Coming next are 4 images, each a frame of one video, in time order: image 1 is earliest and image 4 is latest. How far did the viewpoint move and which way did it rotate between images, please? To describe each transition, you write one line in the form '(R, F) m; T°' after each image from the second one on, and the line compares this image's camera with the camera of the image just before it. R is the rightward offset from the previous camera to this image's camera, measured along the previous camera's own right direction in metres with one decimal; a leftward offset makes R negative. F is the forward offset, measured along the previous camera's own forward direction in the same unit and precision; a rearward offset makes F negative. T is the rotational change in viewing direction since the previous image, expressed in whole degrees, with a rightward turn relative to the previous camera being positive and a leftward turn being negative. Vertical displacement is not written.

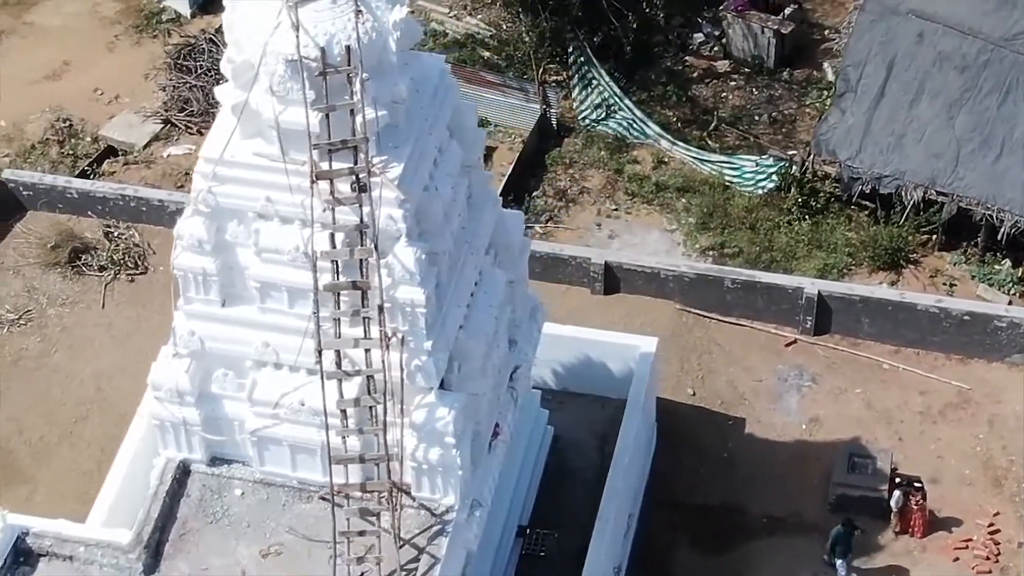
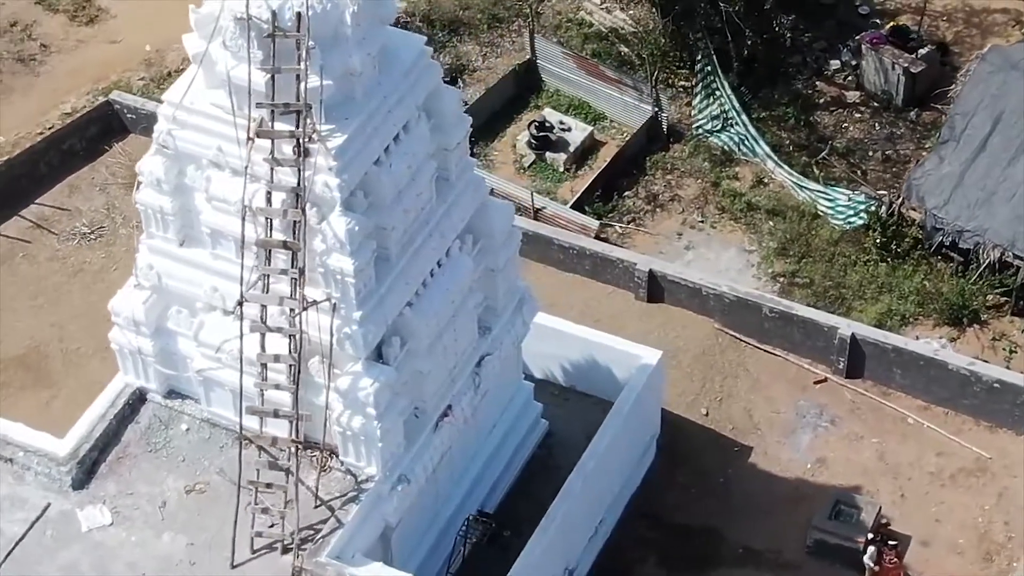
(+2.4, +0.1) m; -10°
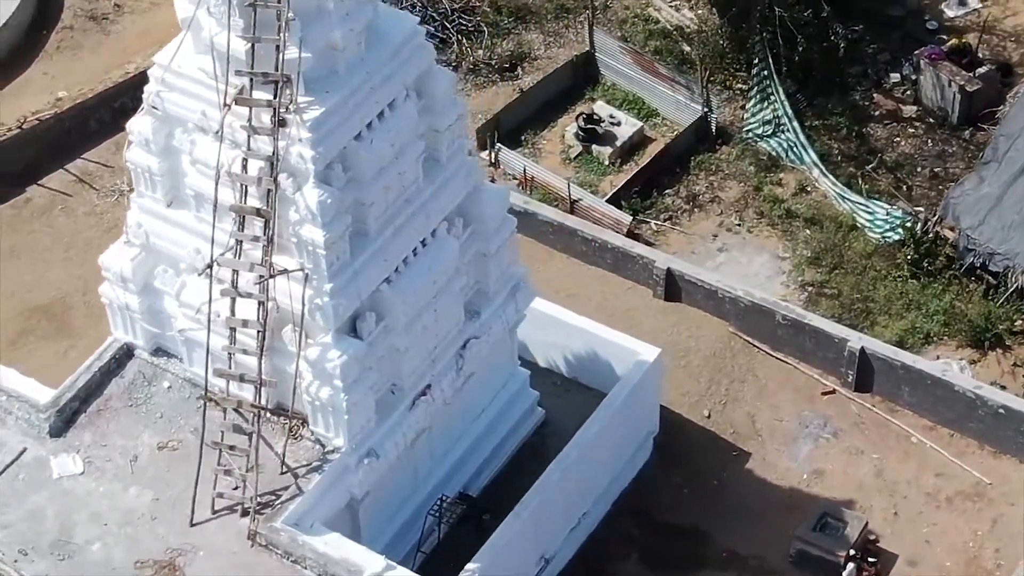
(+1.1, 0.0) m; -4°
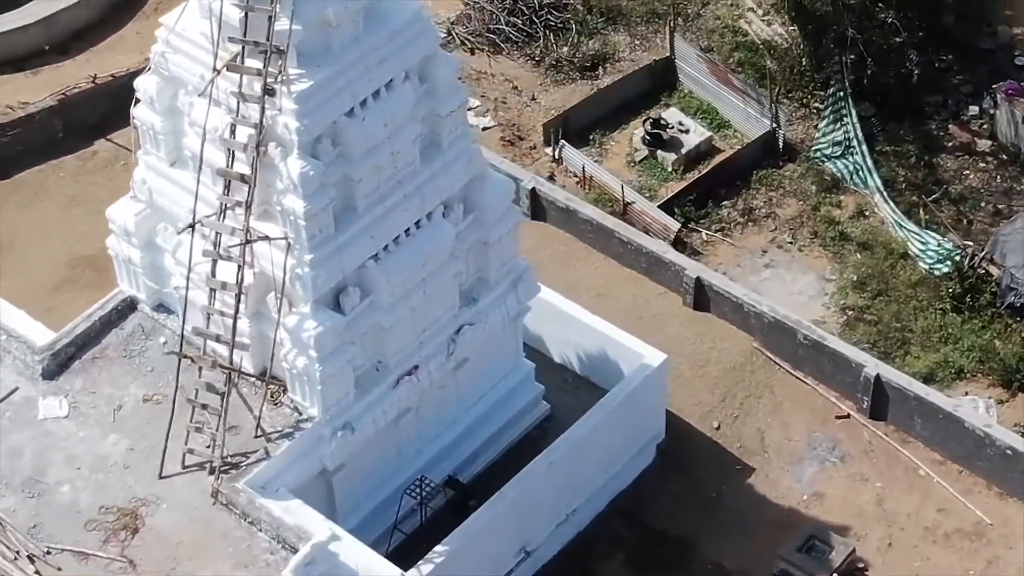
(+1.4, 0.0) m; -6°
